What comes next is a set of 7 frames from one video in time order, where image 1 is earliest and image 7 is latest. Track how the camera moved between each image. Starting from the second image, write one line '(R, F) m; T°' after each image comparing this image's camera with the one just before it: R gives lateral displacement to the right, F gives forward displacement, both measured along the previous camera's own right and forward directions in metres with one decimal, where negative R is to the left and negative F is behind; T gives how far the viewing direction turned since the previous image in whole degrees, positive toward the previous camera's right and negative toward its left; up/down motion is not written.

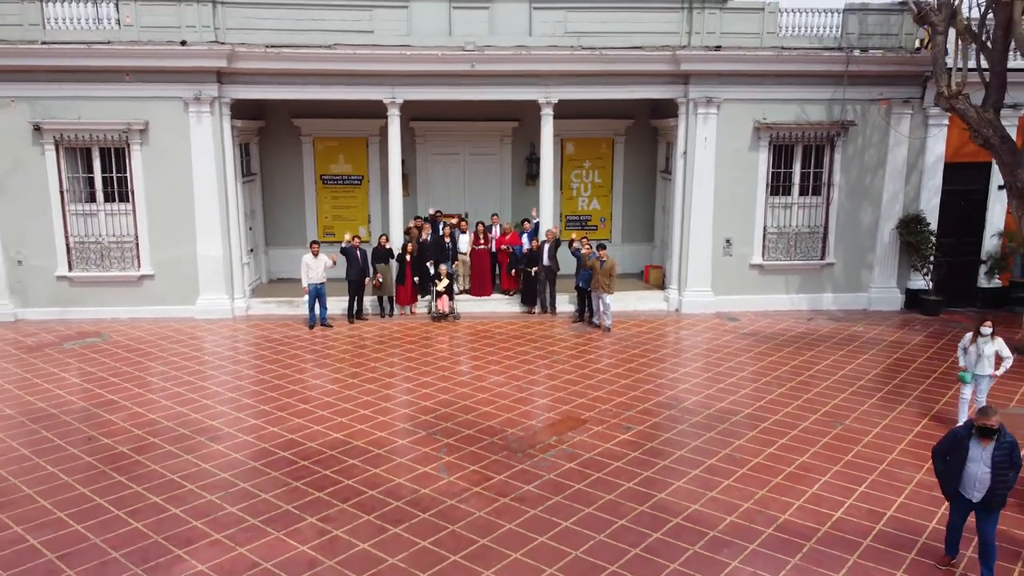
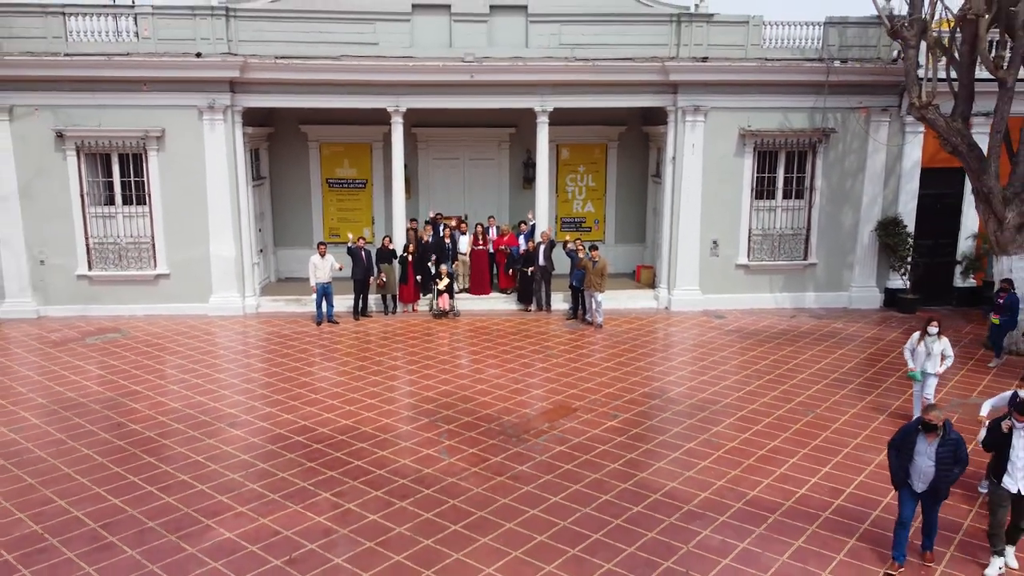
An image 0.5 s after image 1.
(0.0, -0.7) m; 0°
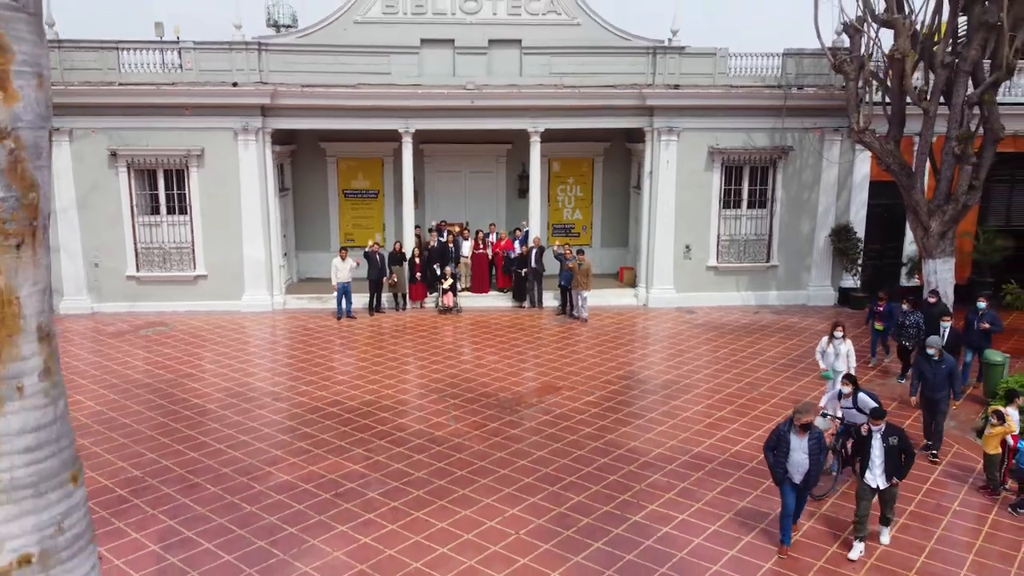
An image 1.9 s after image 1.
(+0.1, -1.9) m; 0°
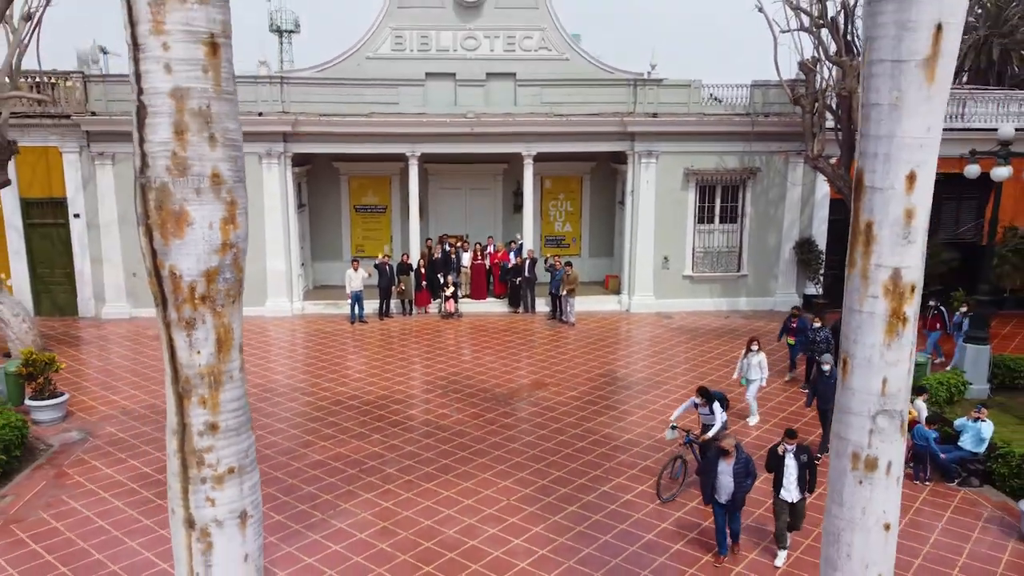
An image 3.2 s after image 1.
(+0.1, -1.8) m; 0°
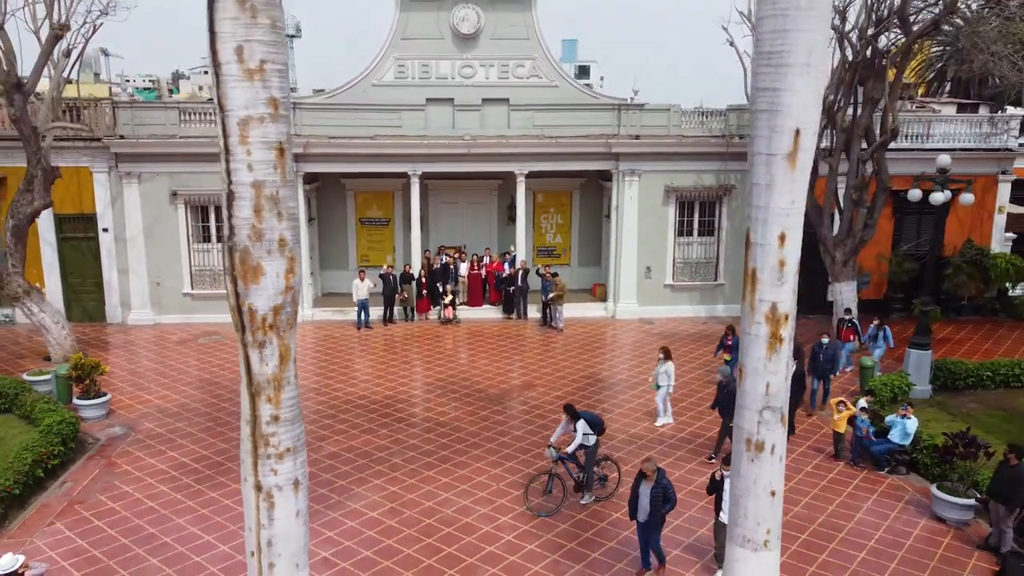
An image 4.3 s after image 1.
(+0.1, -1.5) m; 0°
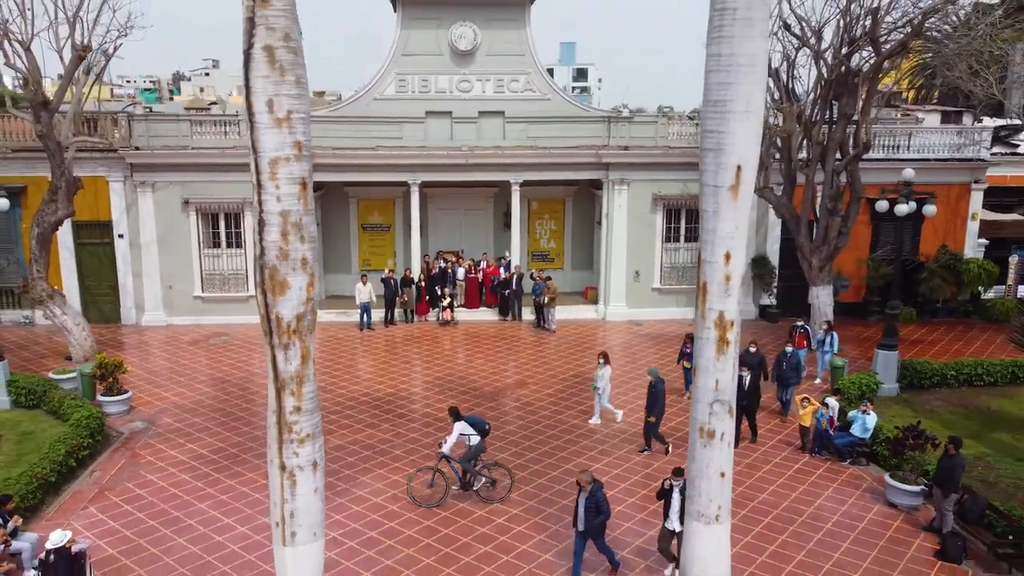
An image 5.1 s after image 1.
(+0.1, -1.0) m; 0°
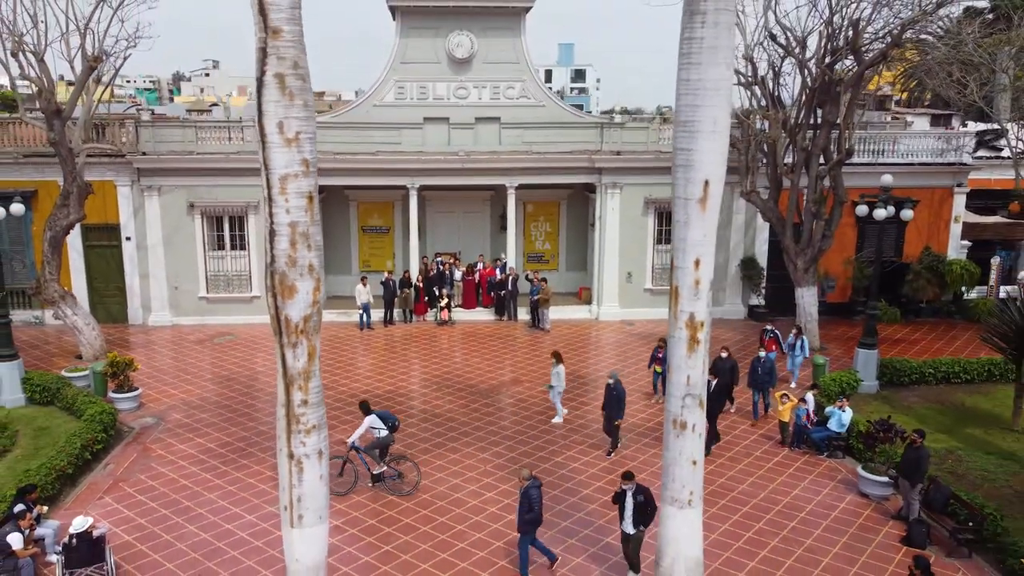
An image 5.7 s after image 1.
(+0.1, -0.6) m; 0°
